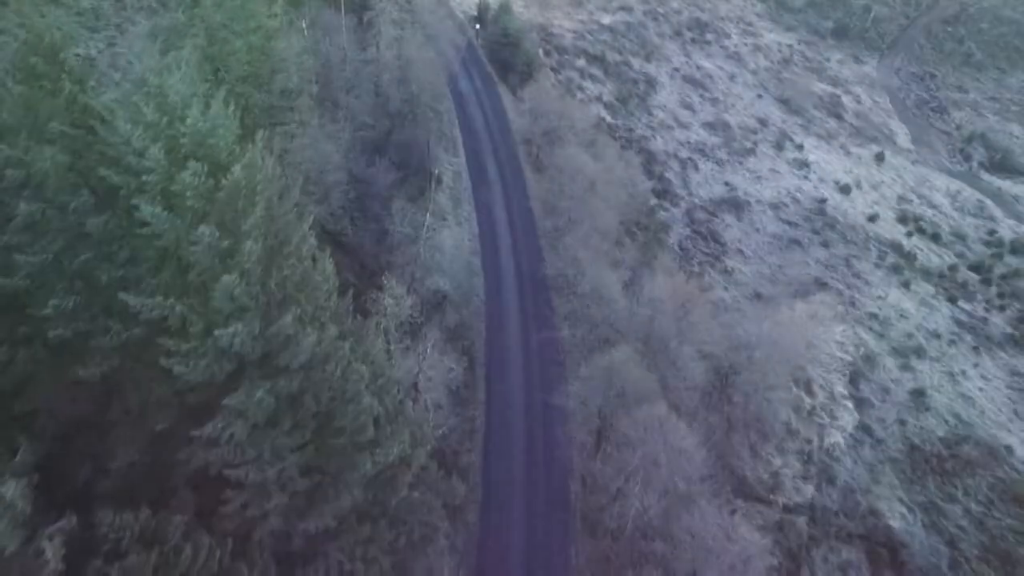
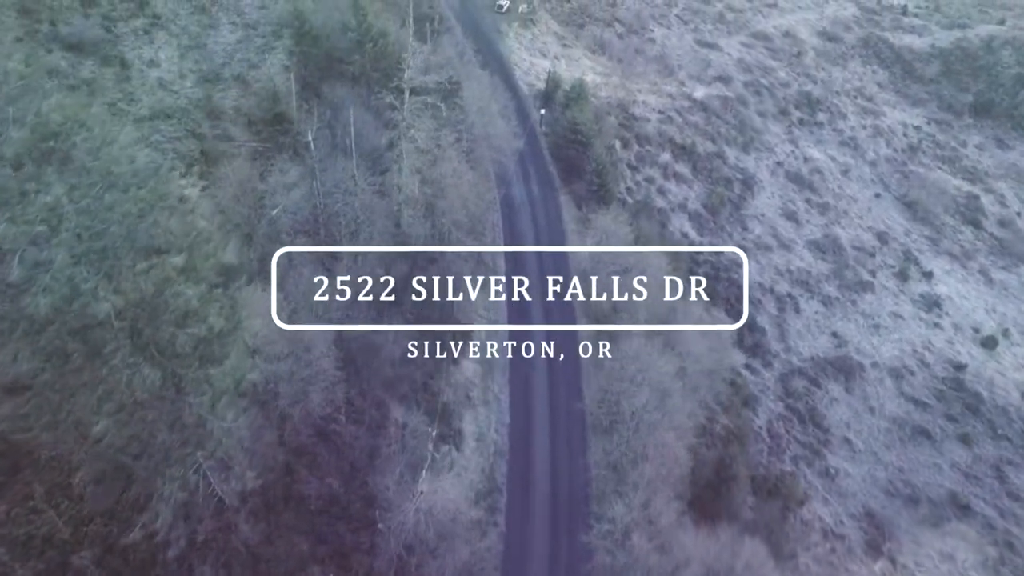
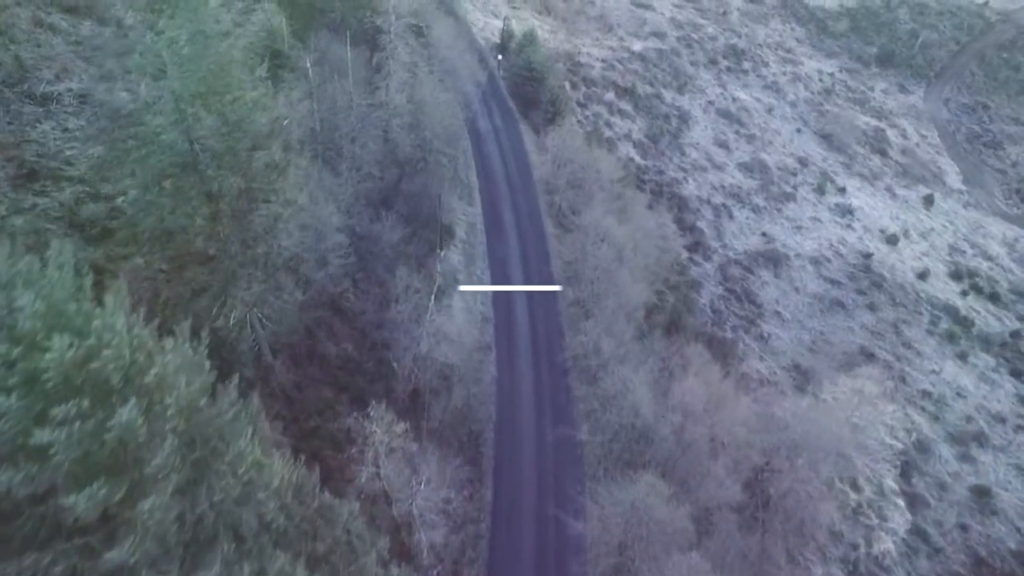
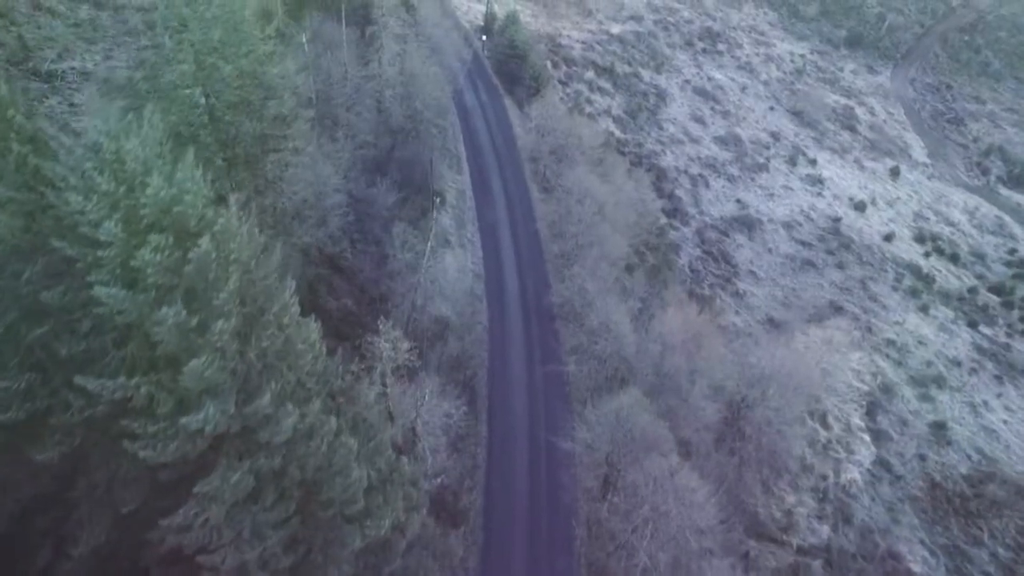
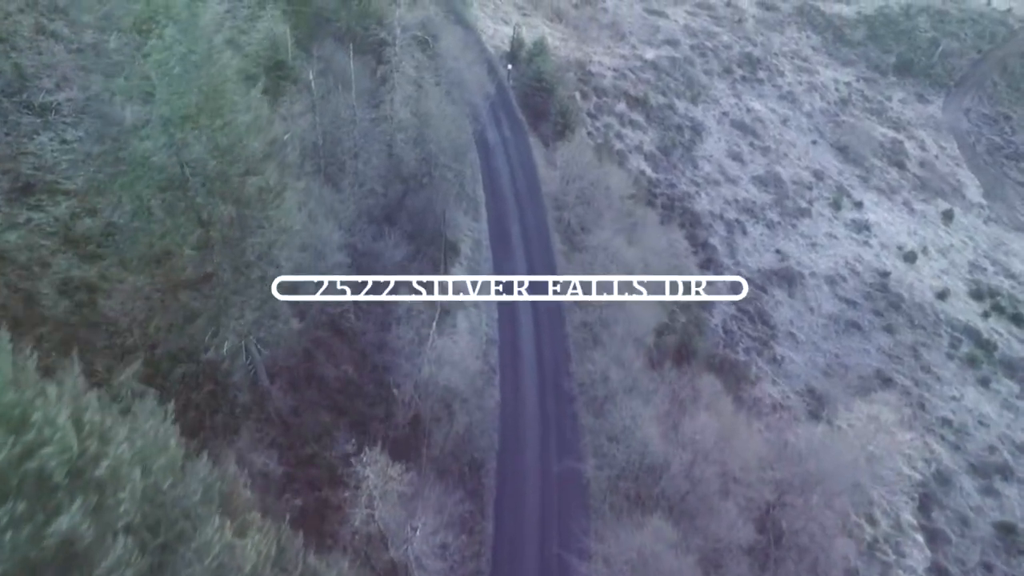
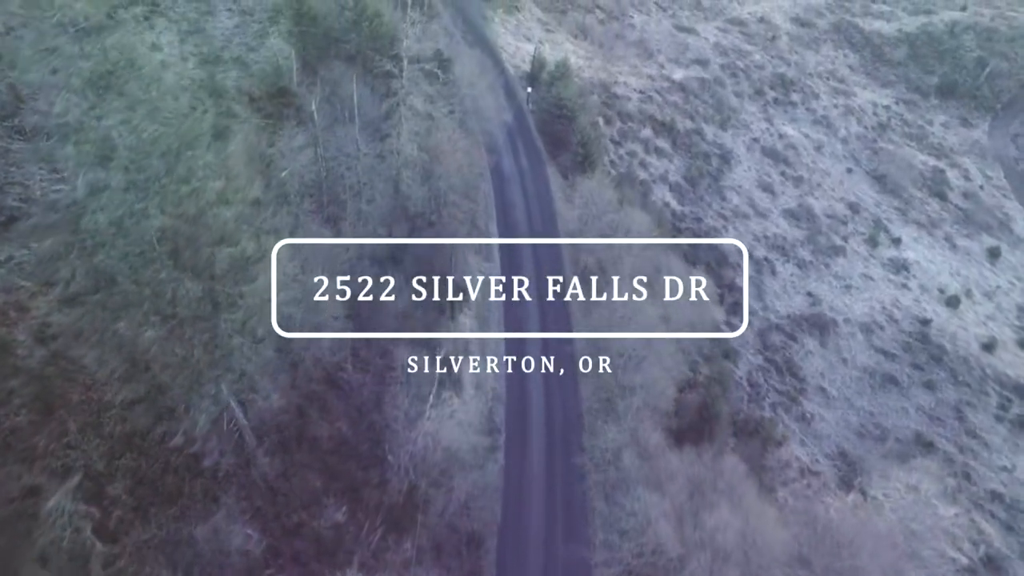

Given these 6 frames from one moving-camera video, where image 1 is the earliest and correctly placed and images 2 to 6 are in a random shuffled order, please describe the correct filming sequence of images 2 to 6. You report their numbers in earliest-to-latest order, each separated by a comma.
4, 3, 5, 6, 2
